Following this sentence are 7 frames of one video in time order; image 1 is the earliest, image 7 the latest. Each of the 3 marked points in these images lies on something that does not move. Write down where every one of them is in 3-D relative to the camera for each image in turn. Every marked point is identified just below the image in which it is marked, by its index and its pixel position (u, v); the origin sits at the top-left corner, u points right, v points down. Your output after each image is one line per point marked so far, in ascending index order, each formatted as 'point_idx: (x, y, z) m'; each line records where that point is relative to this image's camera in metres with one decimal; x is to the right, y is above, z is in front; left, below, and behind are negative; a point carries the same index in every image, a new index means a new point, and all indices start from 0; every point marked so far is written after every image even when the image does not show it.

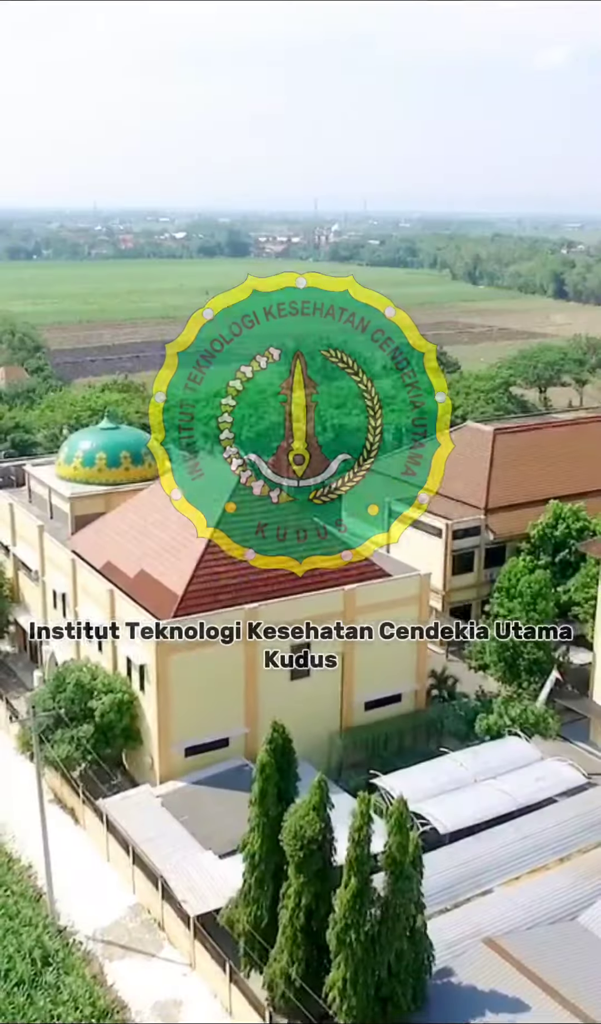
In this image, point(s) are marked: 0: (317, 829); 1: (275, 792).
0: (+0.3, -5.5, +17.8) m
1: (-0.5, -5.2, +18.8) m
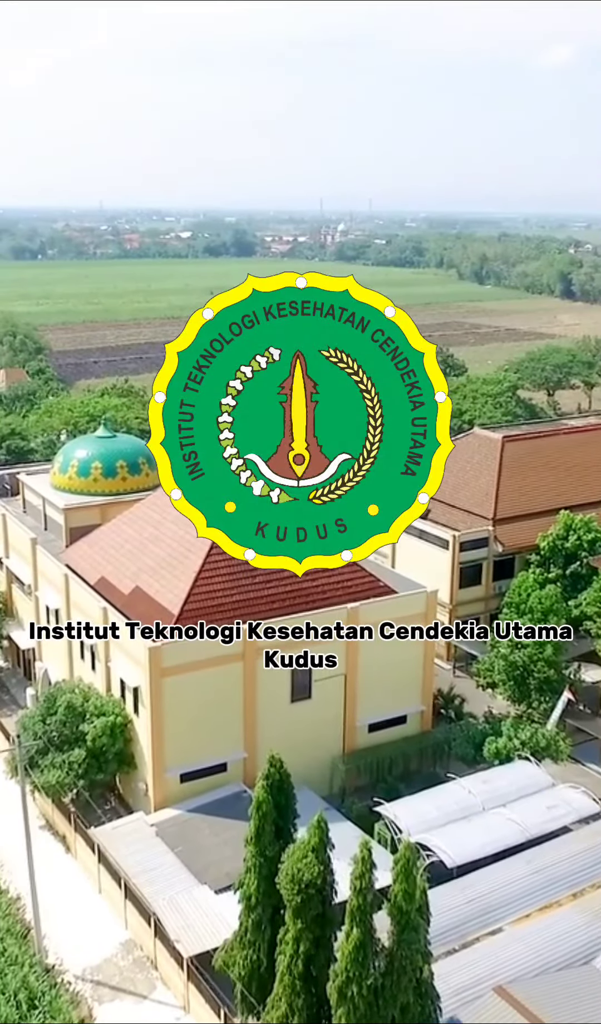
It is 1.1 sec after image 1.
0: (+0.2, -5.9, +16.7) m
1: (-0.5, -5.6, +17.7) m
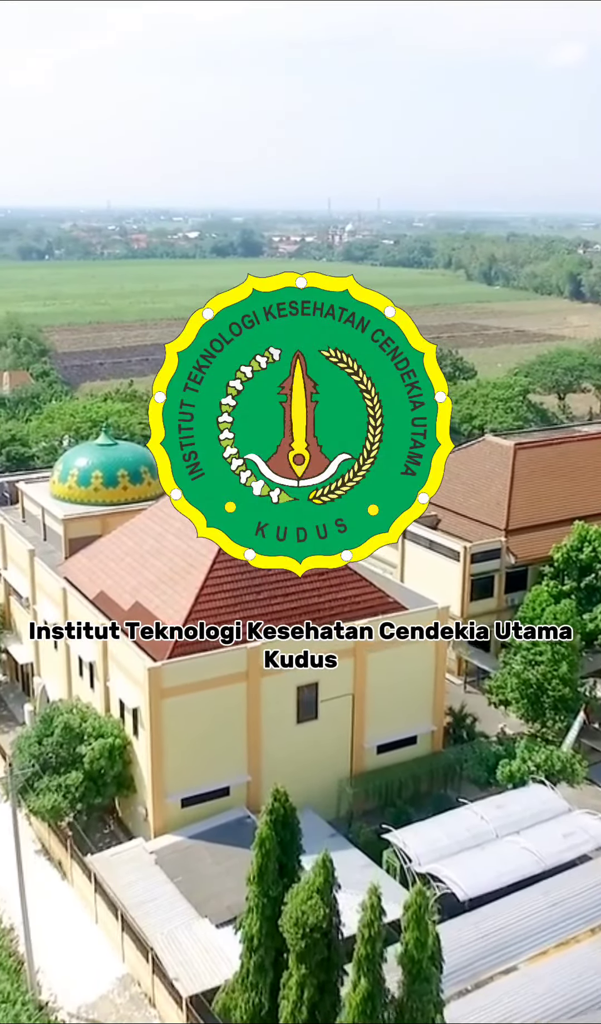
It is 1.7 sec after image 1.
0: (+0.3, -6.2, +15.8) m
1: (-0.4, -5.9, +16.8) m
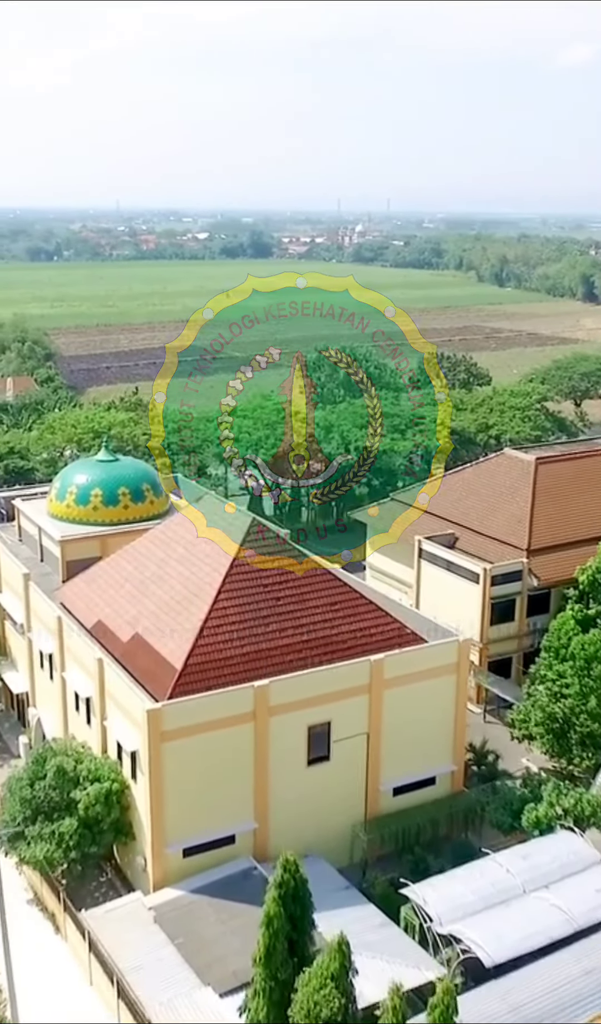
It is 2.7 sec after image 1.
0: (+0.5, -6.8, +14.1) m
1: (-0.2, -6.5, +15.1) m
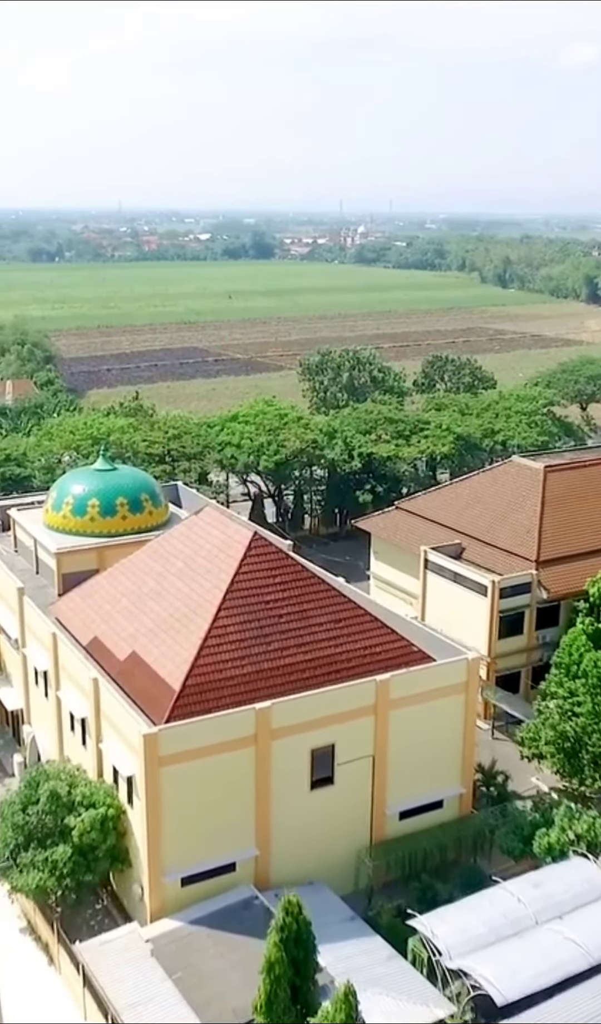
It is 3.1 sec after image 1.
0: (+0.5, -7.1, +13.2) m
1: (-0.2, -6.8, +14.2) m
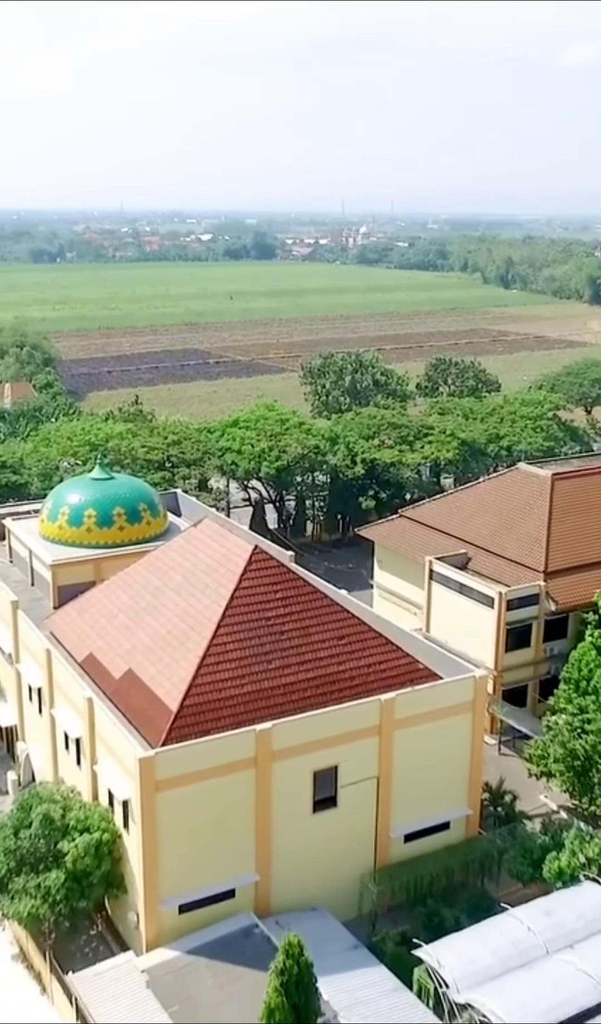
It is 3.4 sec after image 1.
0: (+0.6, -7.4, +12.5) m
1: (-0.2, -7.0, +13.5) m
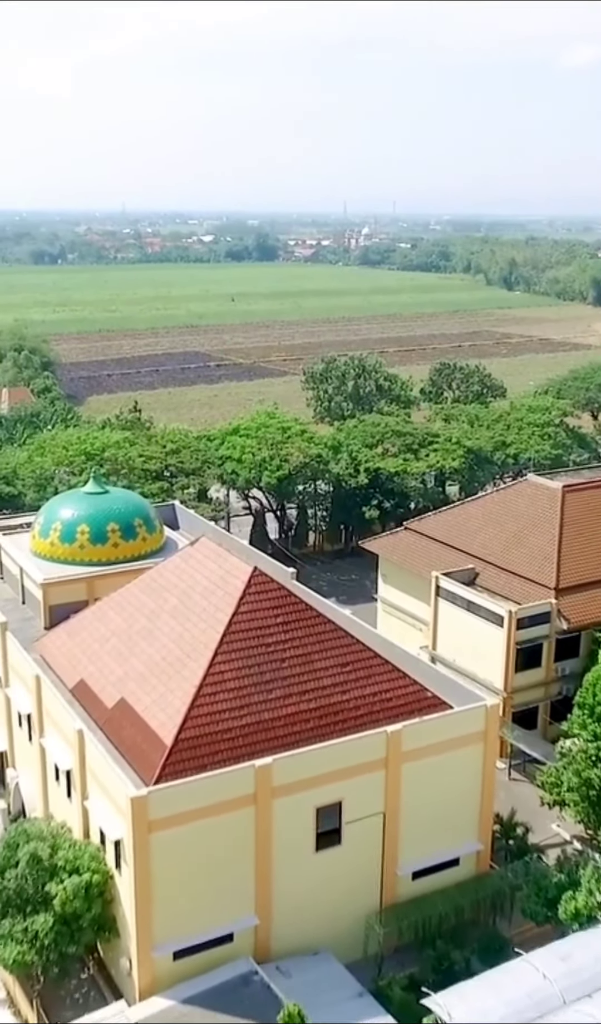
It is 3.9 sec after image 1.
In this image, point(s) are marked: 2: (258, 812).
0: (+0.6, -7.8, +11.4) m
1: (-0.1, -7.4, +12.4) m
2: (-0.8, -5.6, +19.1) m
